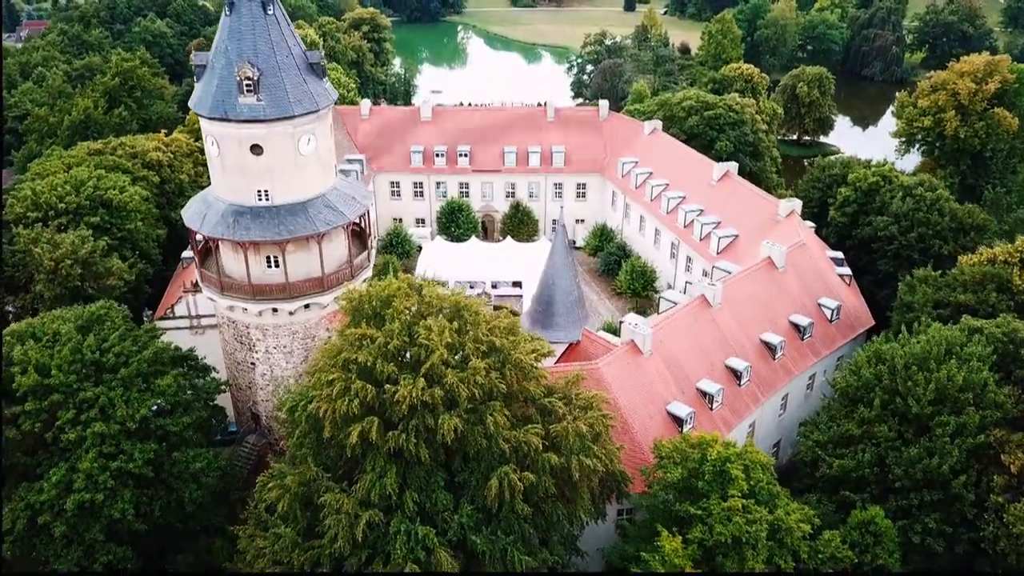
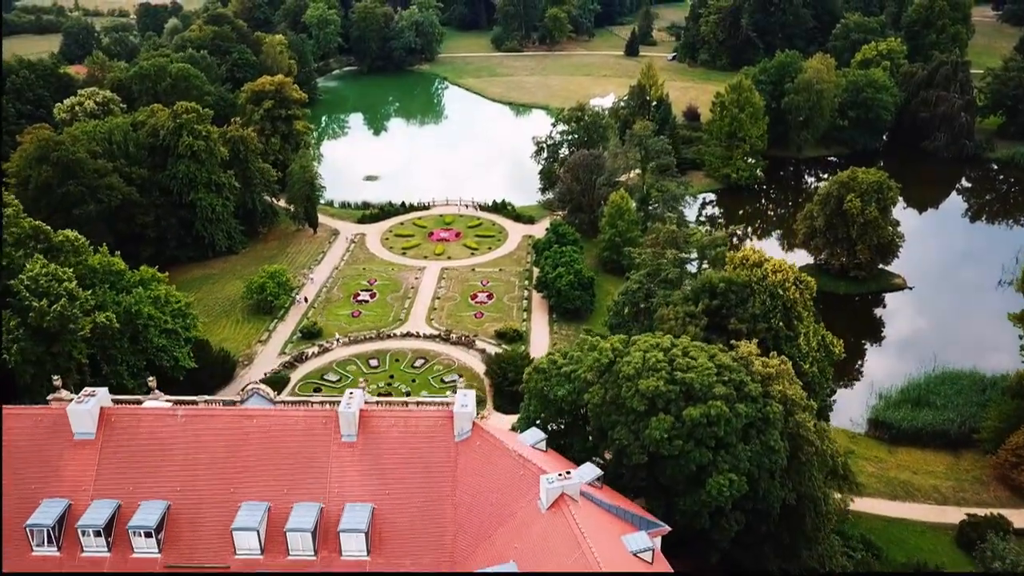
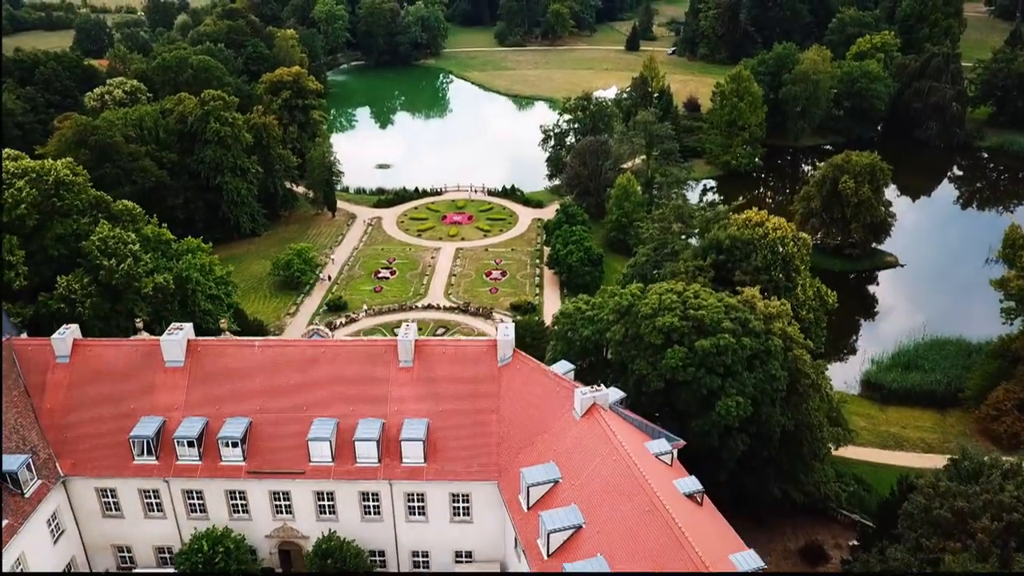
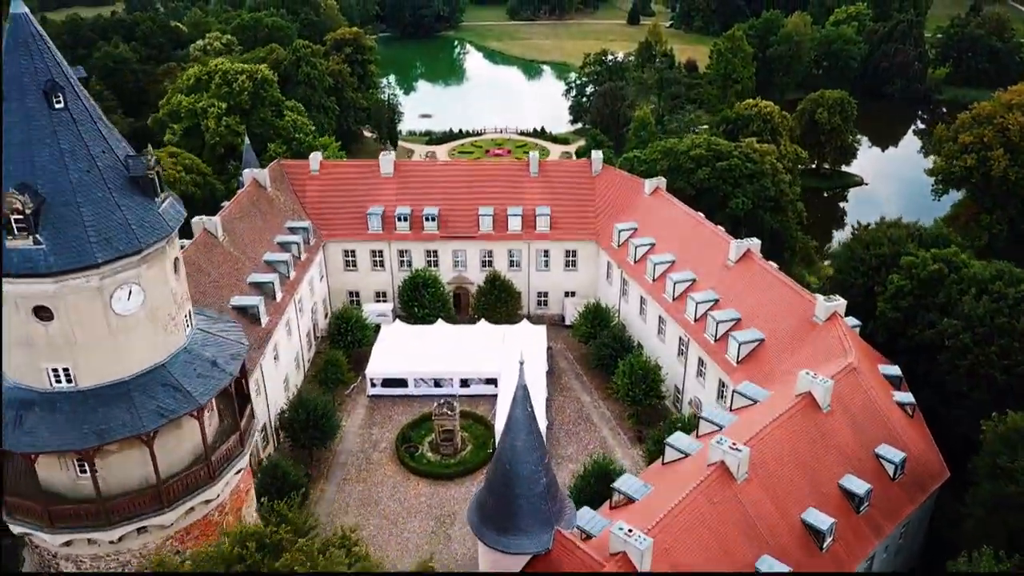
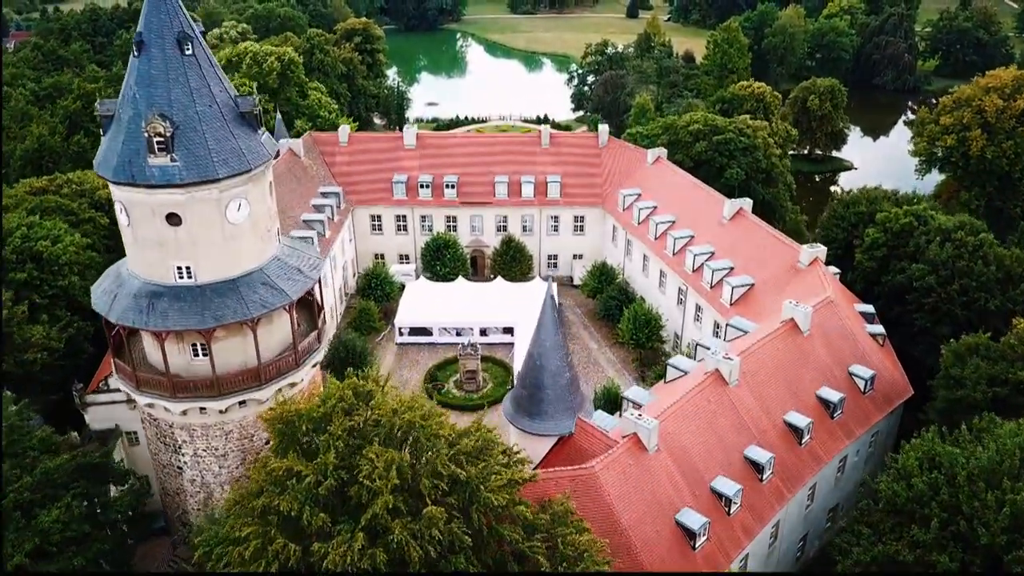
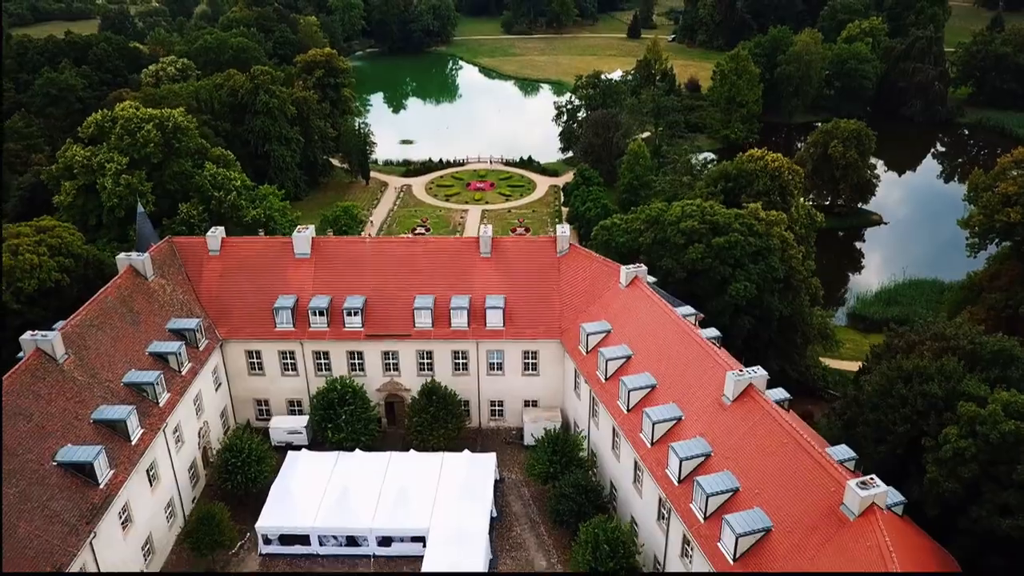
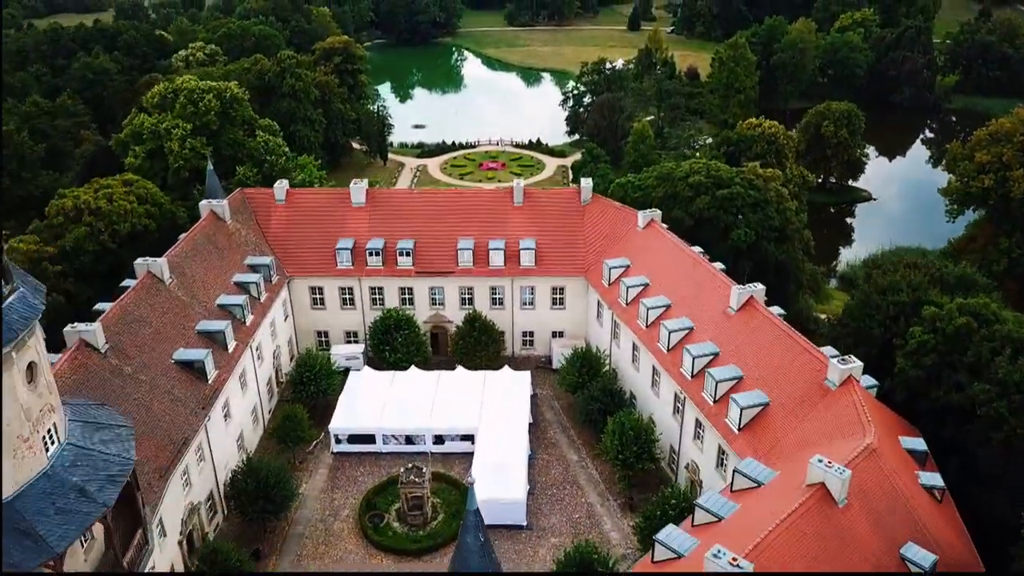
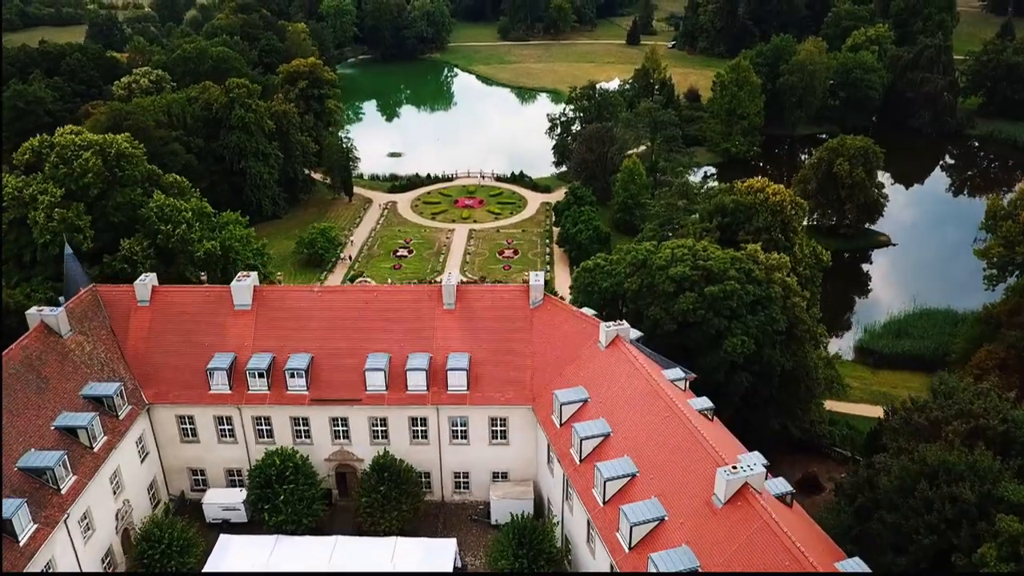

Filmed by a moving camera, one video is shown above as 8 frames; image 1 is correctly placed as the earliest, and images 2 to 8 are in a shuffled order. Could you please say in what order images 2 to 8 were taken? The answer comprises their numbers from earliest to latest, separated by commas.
5, 4, 7, 6, 8, 3, 2
